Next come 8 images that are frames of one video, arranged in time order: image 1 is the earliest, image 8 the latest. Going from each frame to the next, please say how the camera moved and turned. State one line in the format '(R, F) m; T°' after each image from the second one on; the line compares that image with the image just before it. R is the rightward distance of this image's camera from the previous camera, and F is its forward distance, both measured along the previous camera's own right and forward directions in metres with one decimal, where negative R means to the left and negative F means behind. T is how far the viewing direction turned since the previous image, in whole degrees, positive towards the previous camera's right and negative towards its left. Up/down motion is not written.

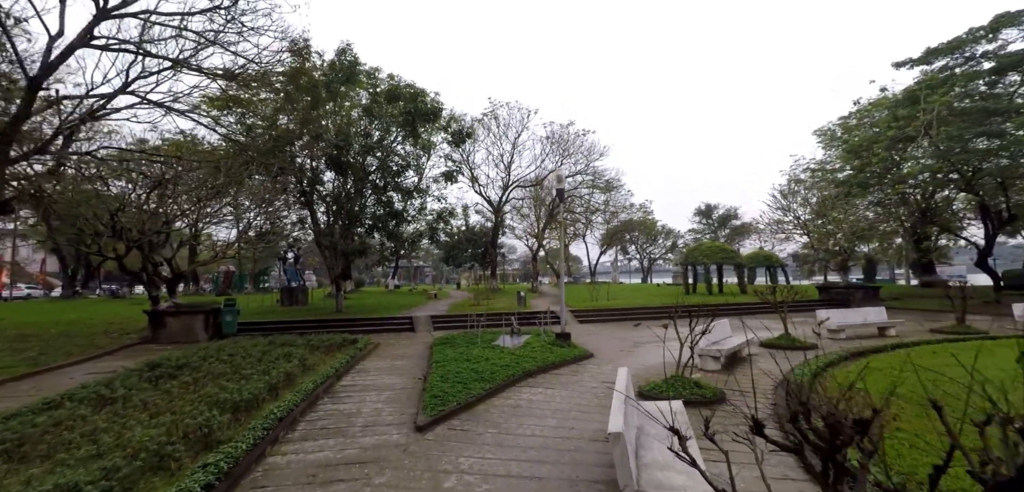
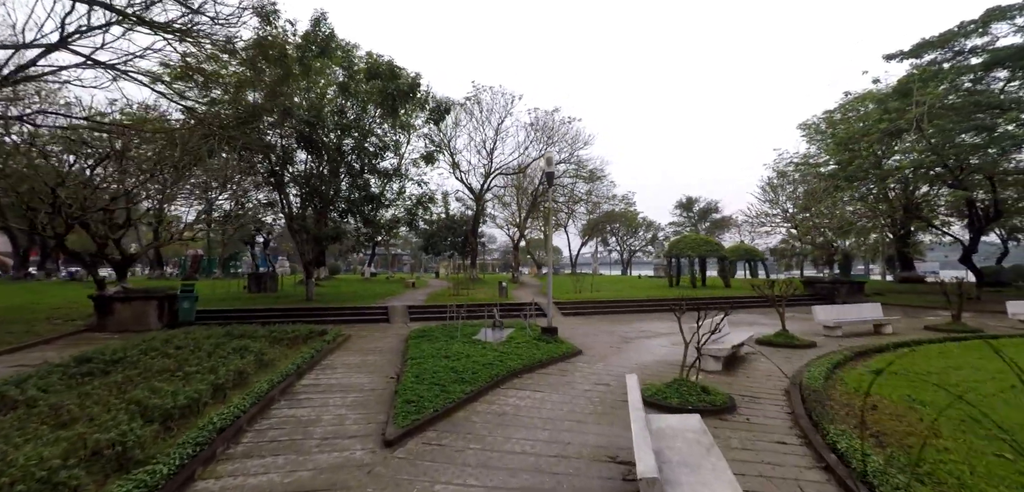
(-0.1, +0.7) m; +3°
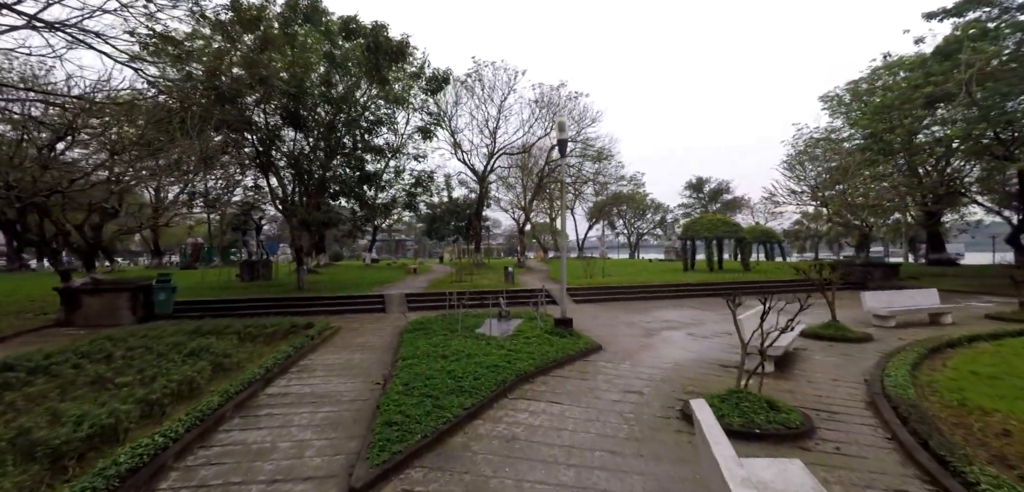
(0.0, +1.2) m; -1°
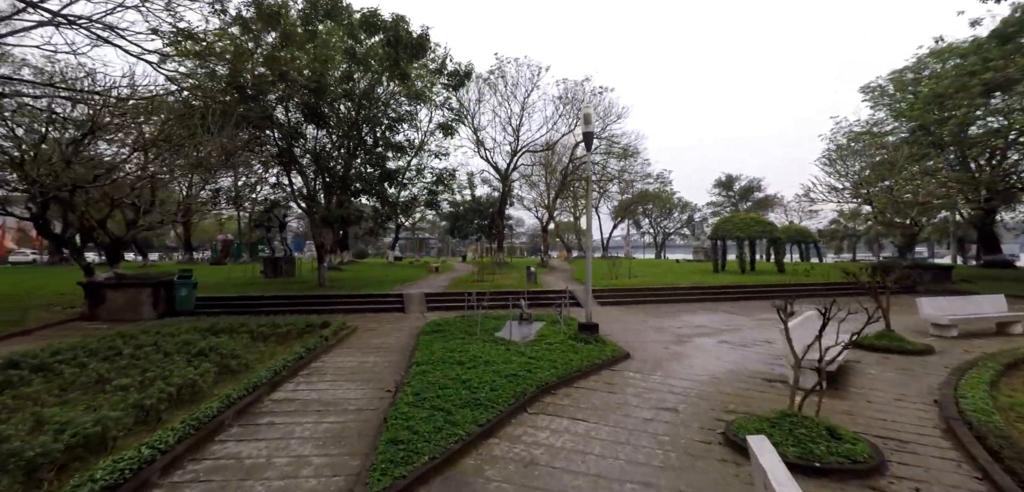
(0.0, +0.4) m; -3°
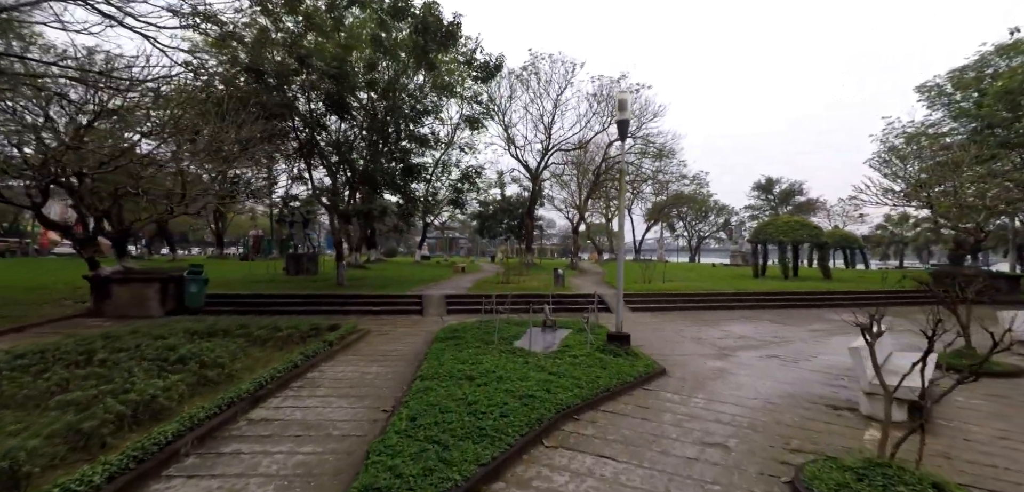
(+0.1, +0.7) m; -4°
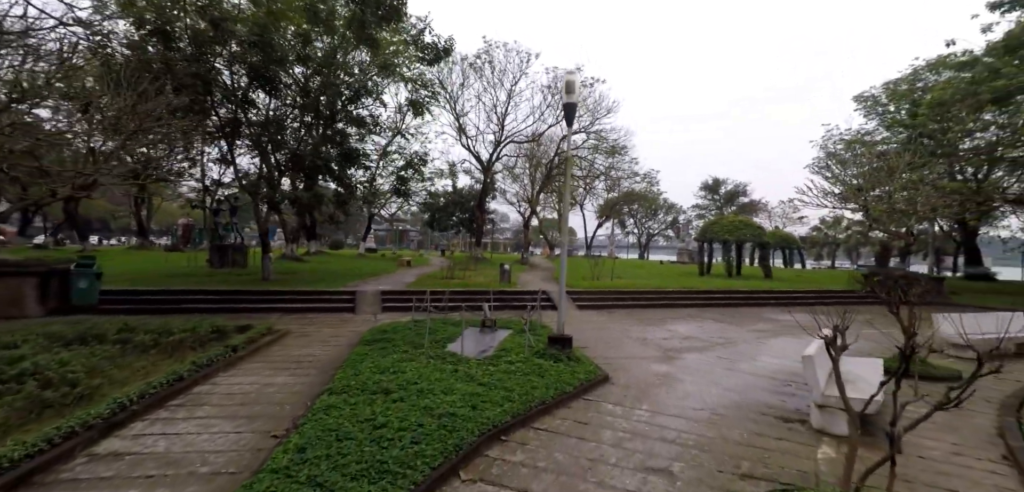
(+0.3, +0.6) m; +6°
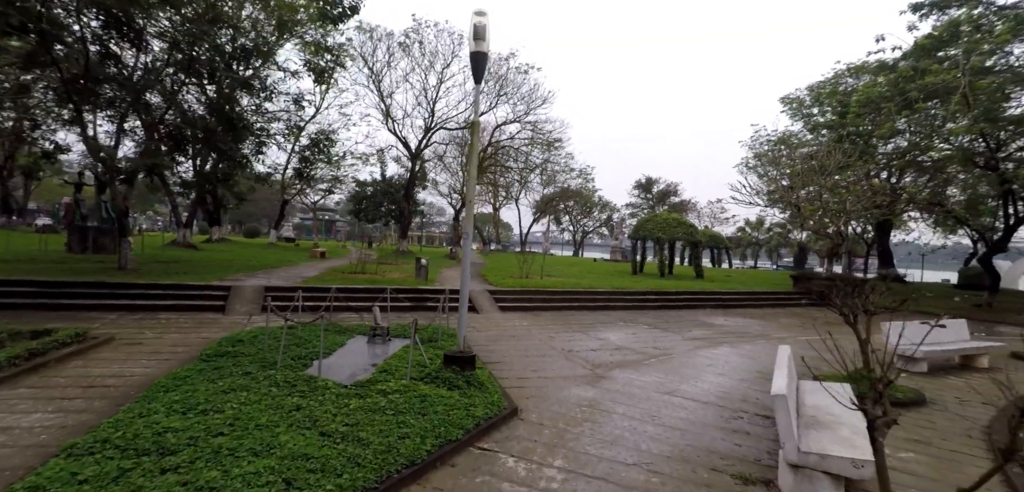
(+0.5, +1.3) m; +8°
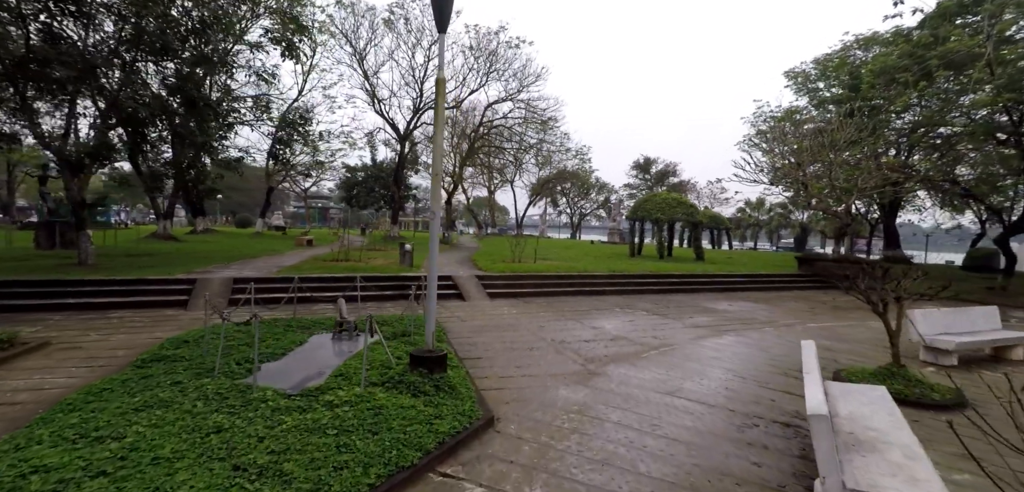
(+0.2, +0.7) m; 0°
